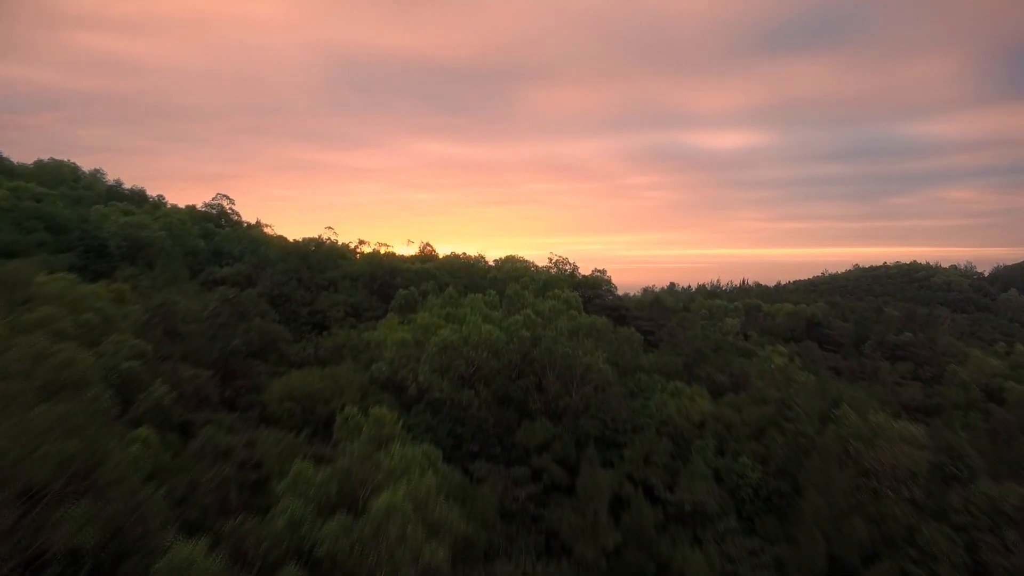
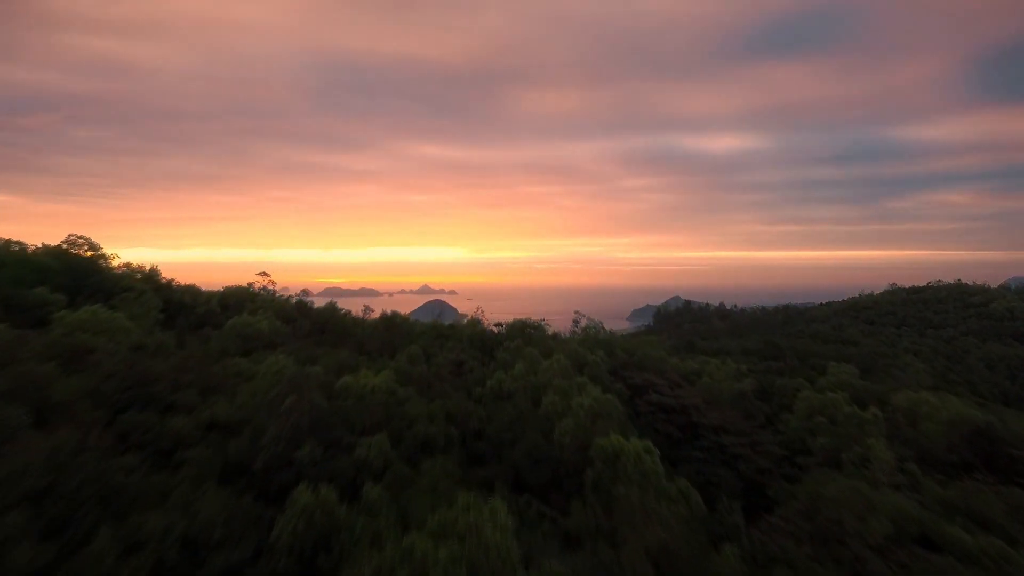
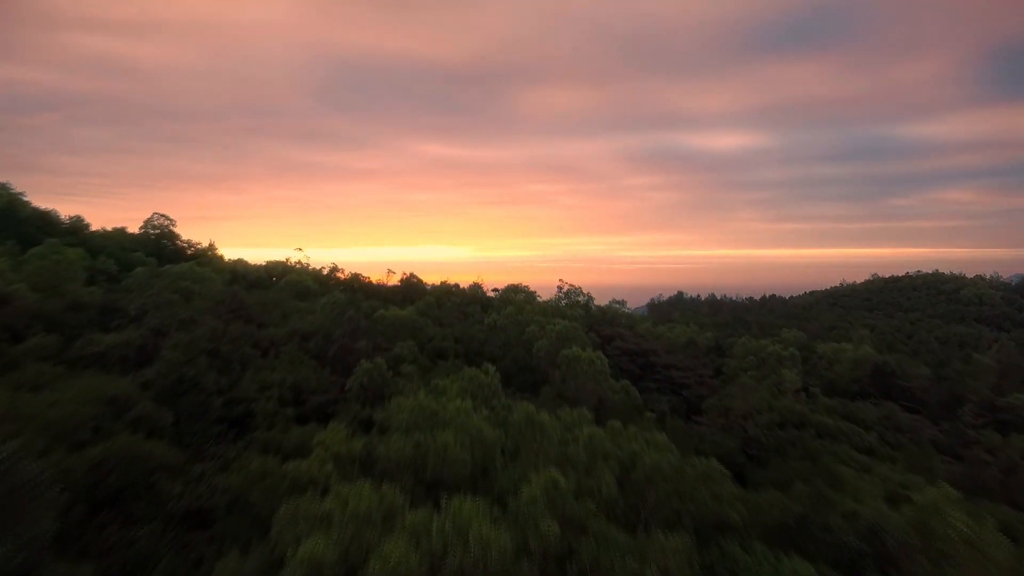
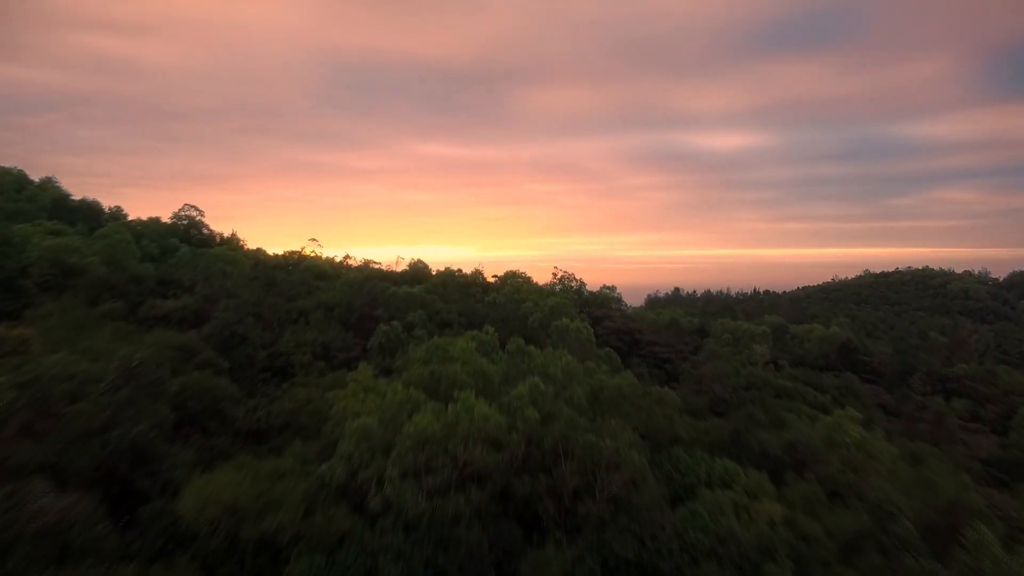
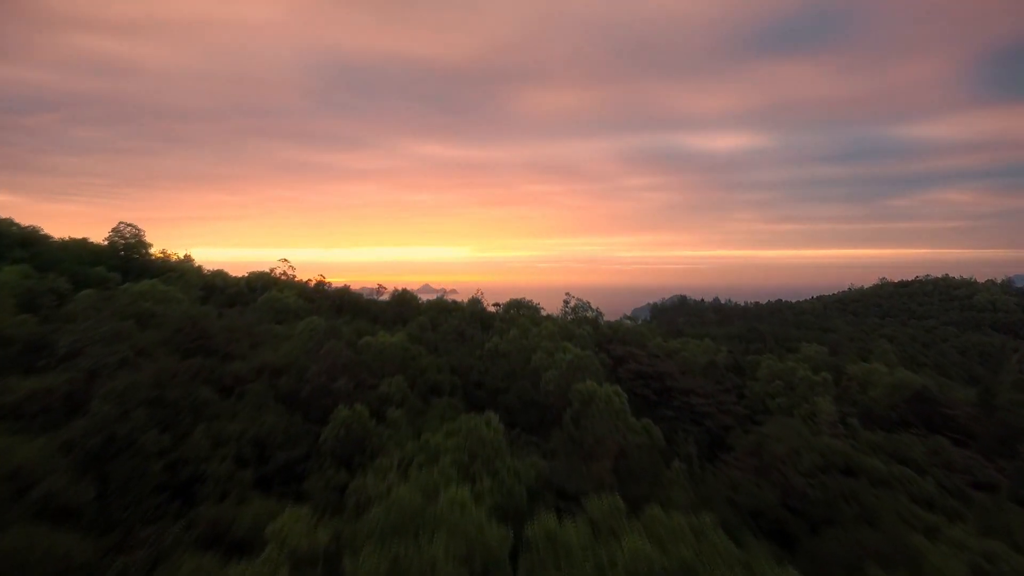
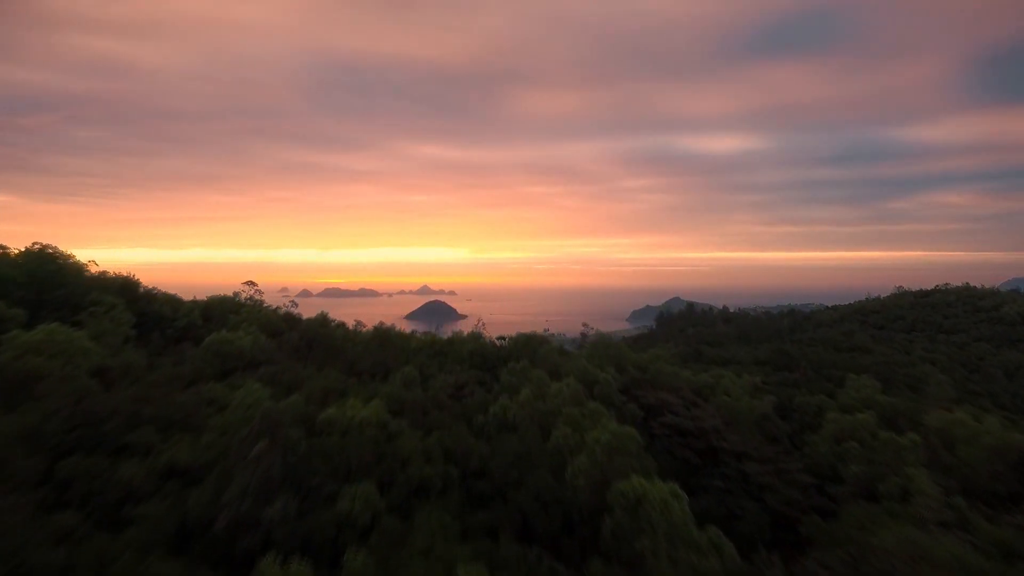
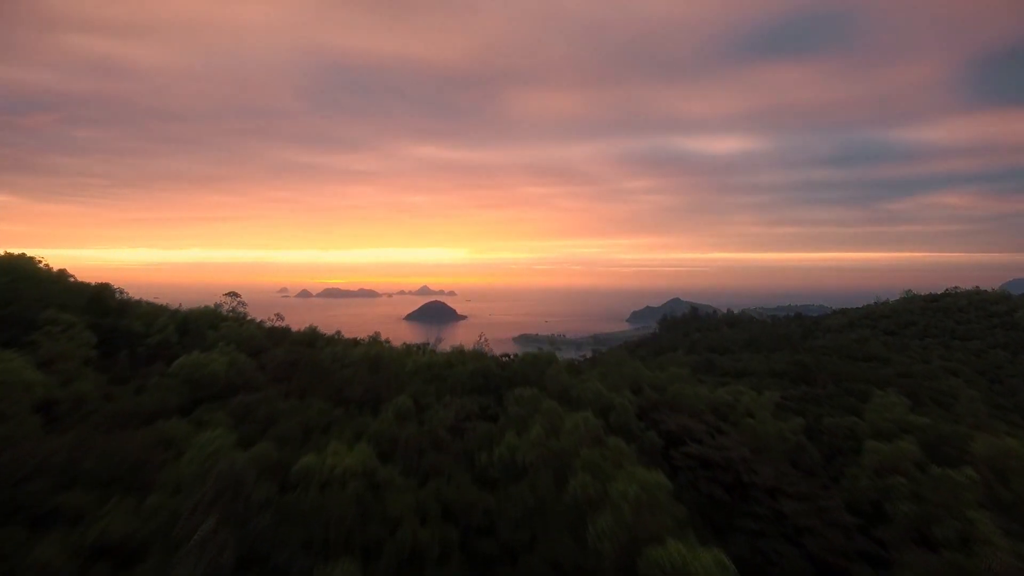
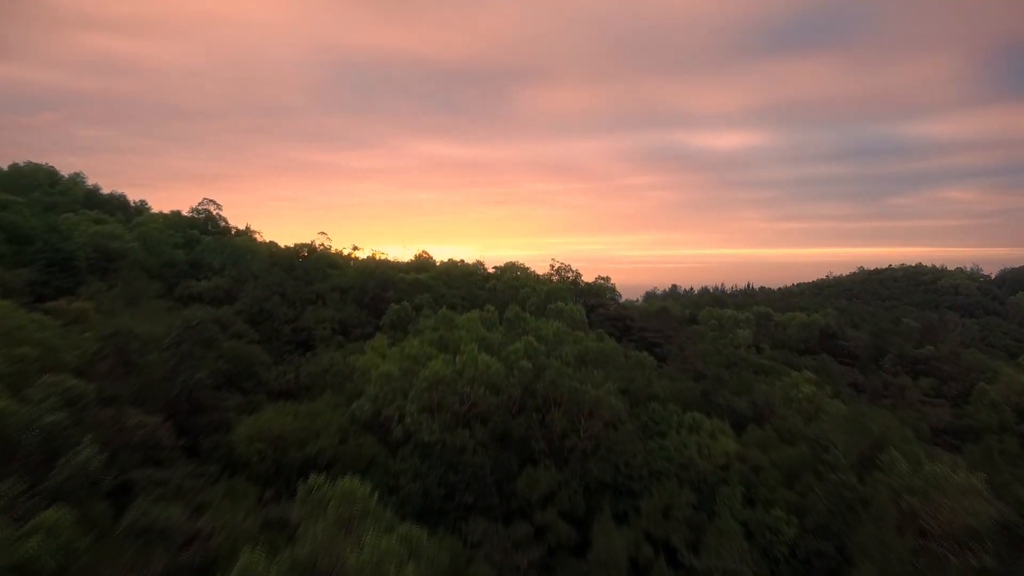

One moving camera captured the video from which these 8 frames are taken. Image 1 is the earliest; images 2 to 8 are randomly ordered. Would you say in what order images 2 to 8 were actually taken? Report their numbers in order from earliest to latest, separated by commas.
8, 4, 3, 5, 2, 6, 7
